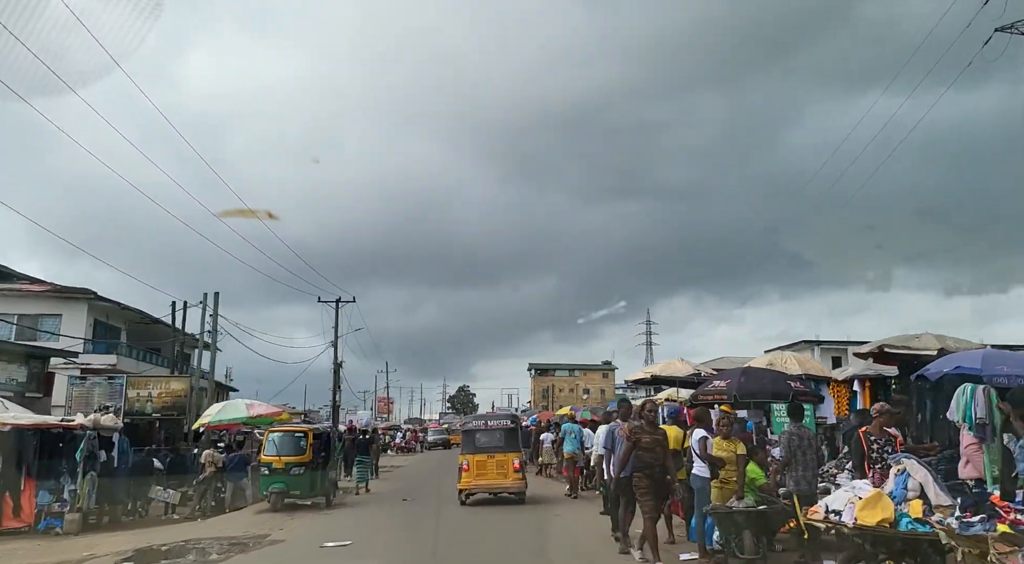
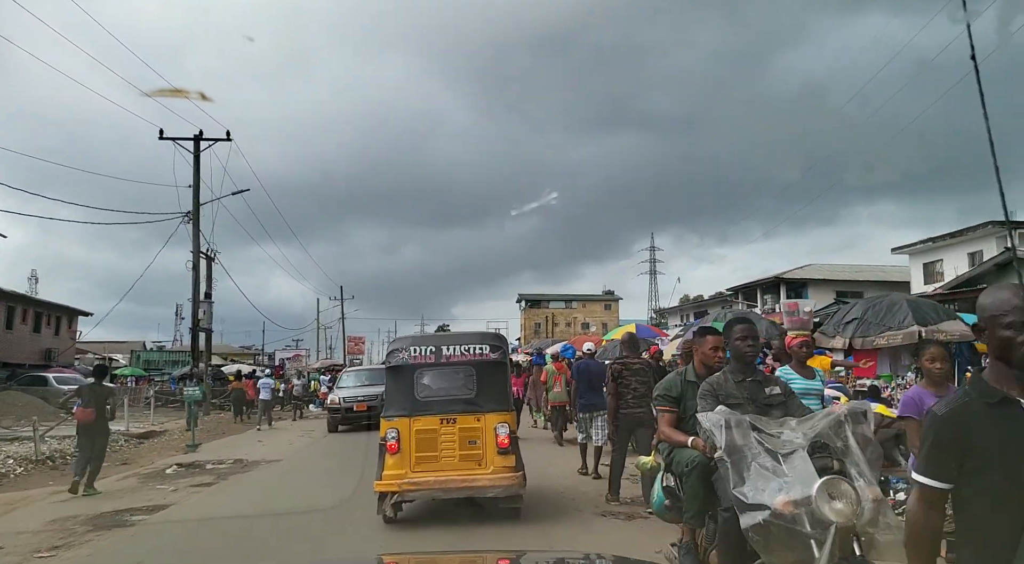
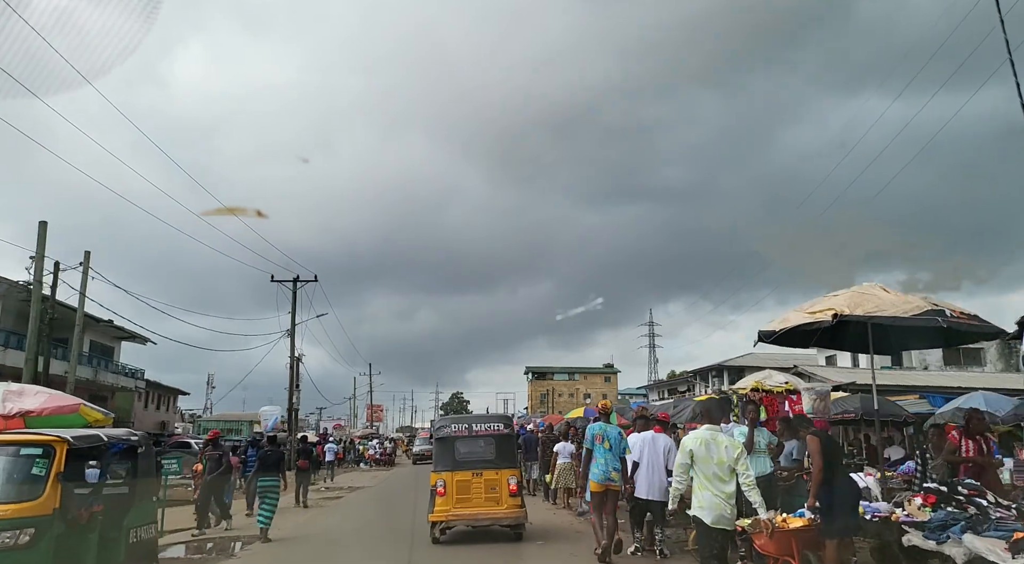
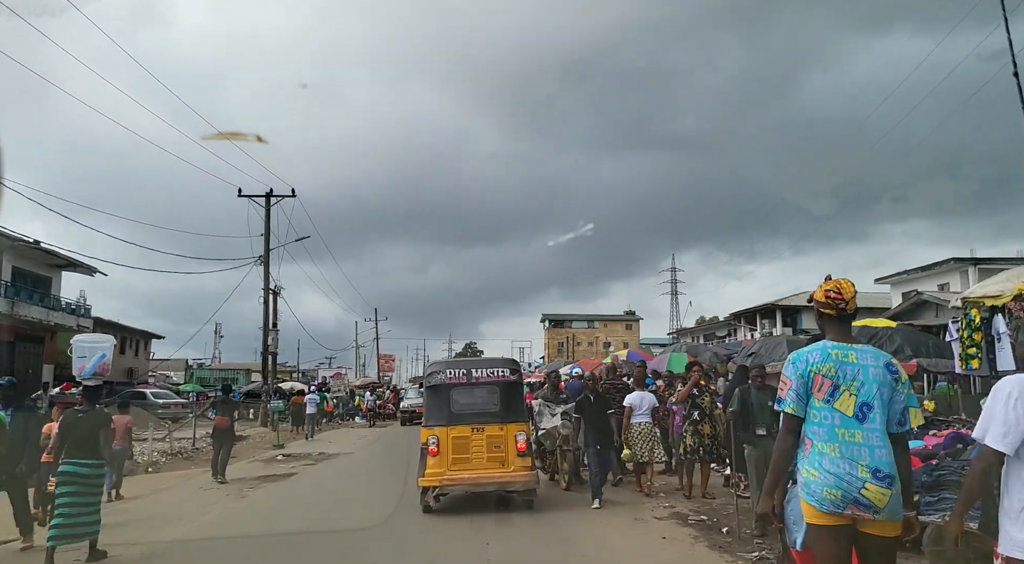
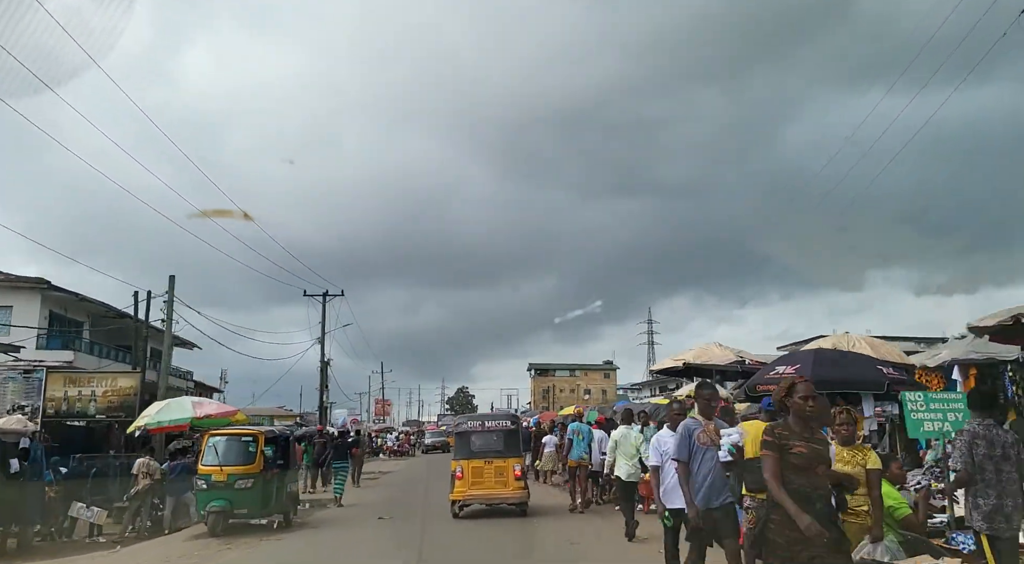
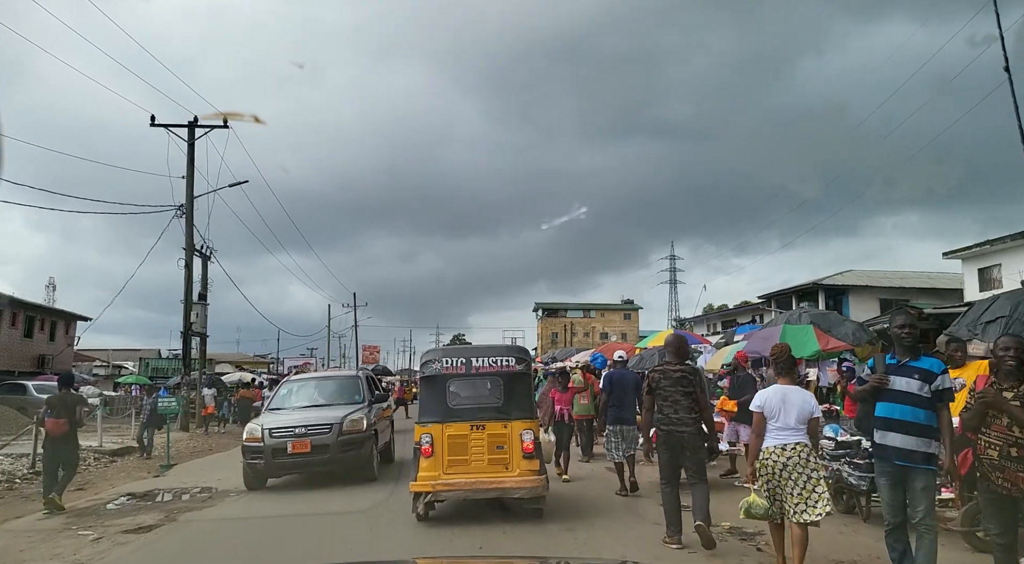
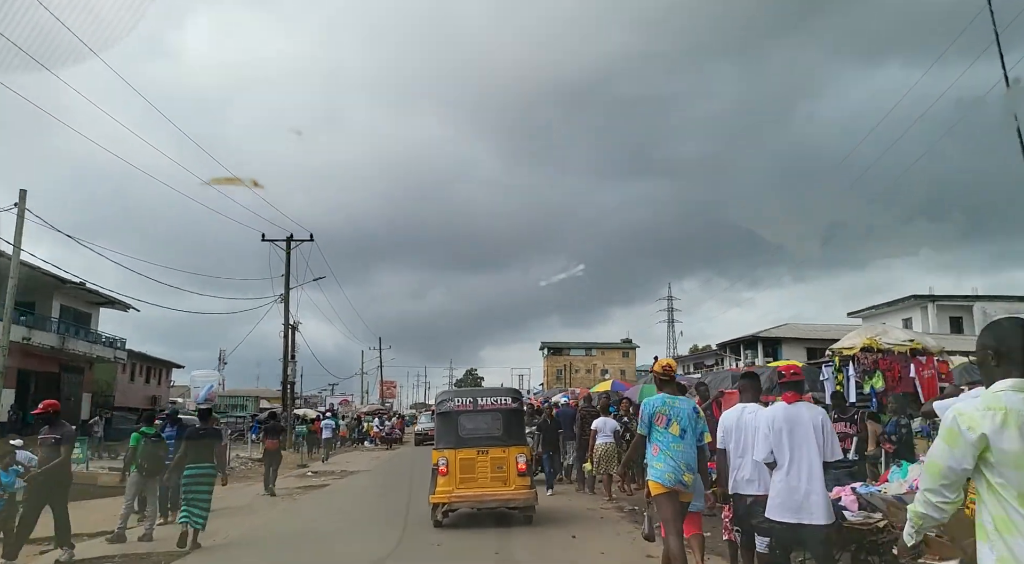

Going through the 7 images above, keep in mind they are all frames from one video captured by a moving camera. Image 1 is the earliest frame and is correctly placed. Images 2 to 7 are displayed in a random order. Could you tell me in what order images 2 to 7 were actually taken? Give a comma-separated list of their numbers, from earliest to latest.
5, 3, 7, 4, 2, 6
